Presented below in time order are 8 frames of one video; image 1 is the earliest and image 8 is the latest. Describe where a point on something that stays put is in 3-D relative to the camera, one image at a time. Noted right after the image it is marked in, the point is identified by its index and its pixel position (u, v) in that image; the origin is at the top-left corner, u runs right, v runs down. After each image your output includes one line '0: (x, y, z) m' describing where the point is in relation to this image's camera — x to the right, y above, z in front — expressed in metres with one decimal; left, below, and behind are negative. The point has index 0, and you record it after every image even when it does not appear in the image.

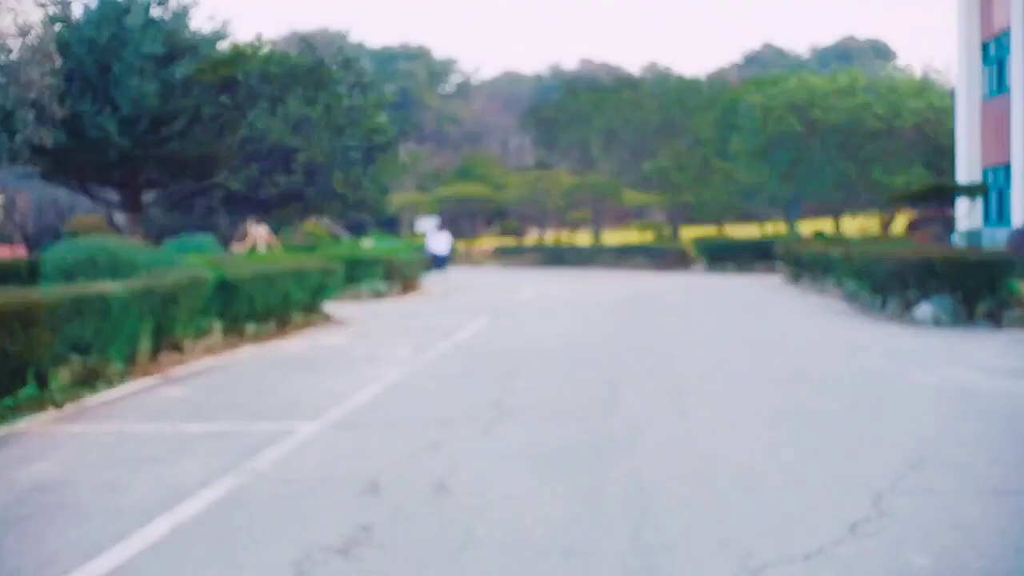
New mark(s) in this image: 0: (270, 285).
0: (-3.2, 0.0, +16.4) m
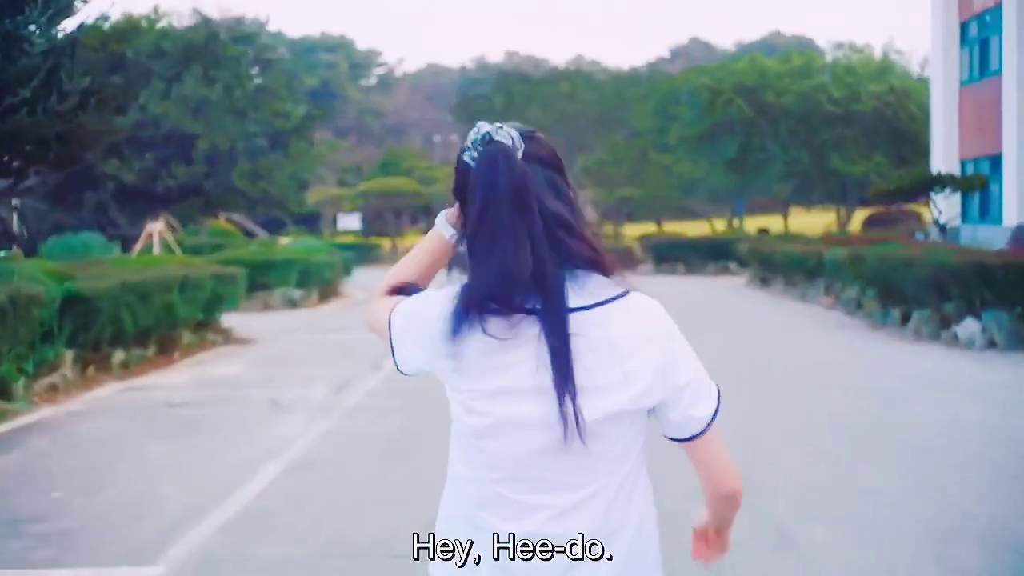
0: (-3.8, -0.1, +12.6) m
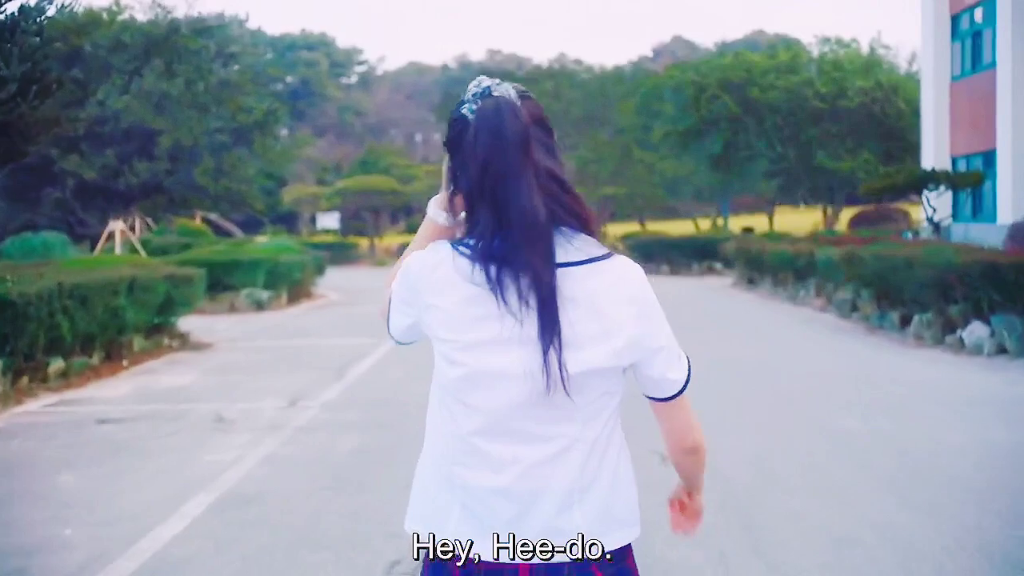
0: (-4.0, -0.1, +11.6) m
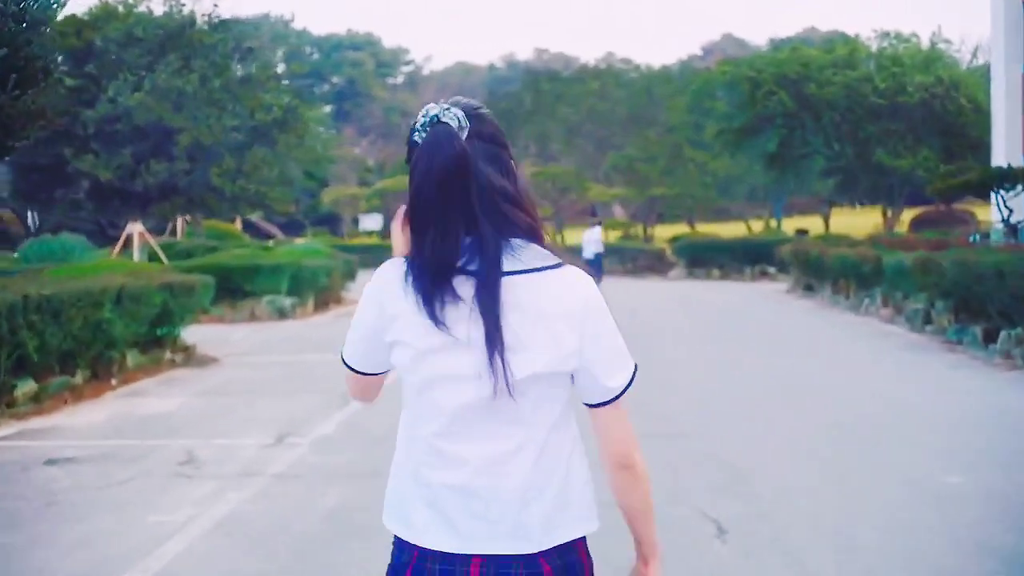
0: (-3.8, -0.2, +10.2) m
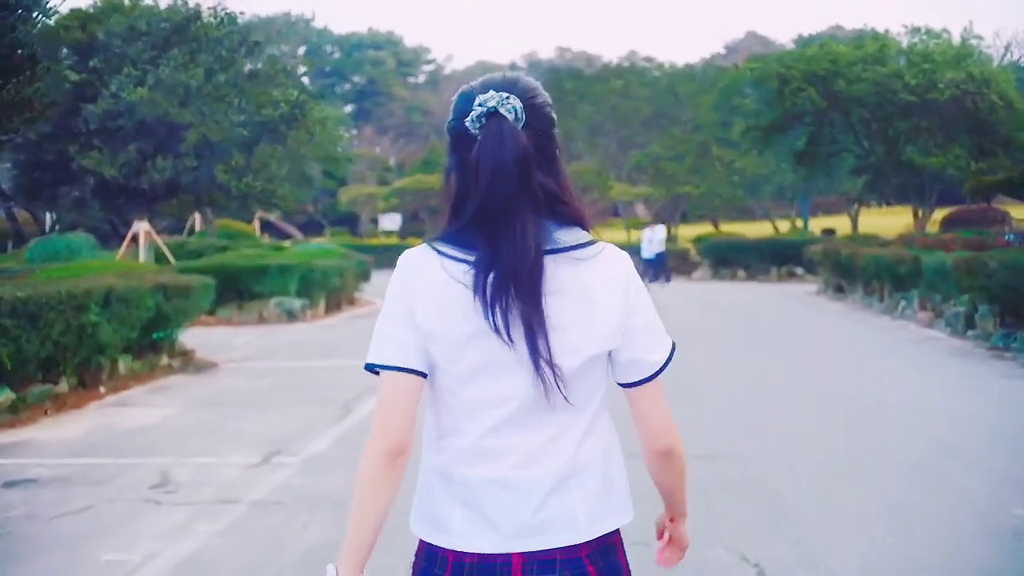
0: (-3.7, -0.3, +9.5) m
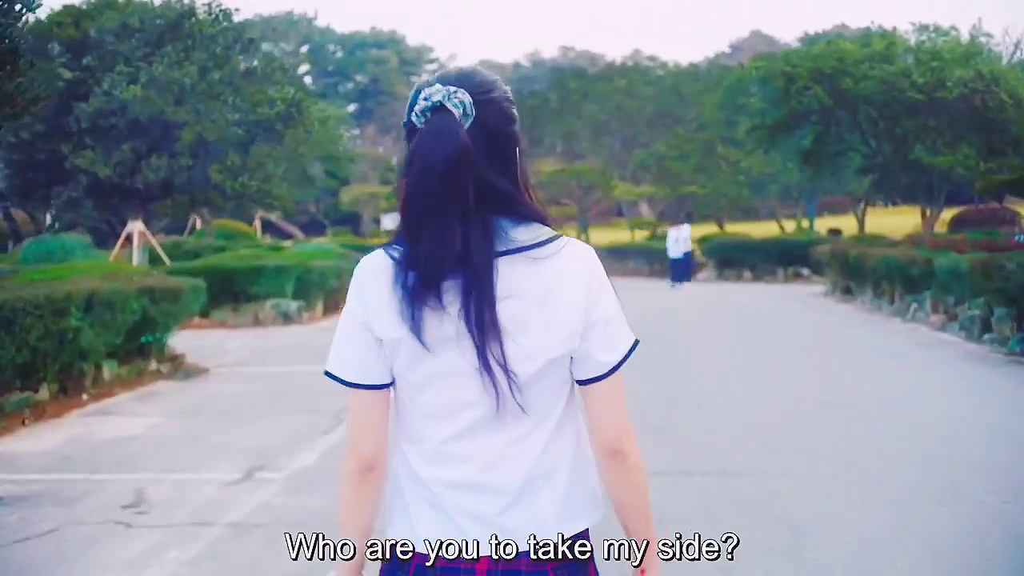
0: (-3.7, -0.3, +9.0) m
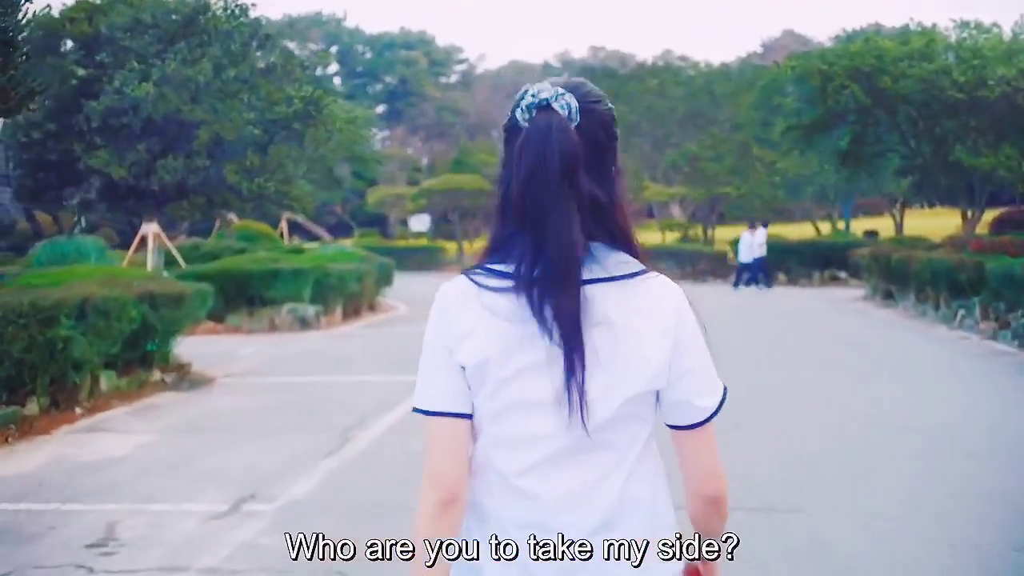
0: (-3.5, -0.3, +8.4) m
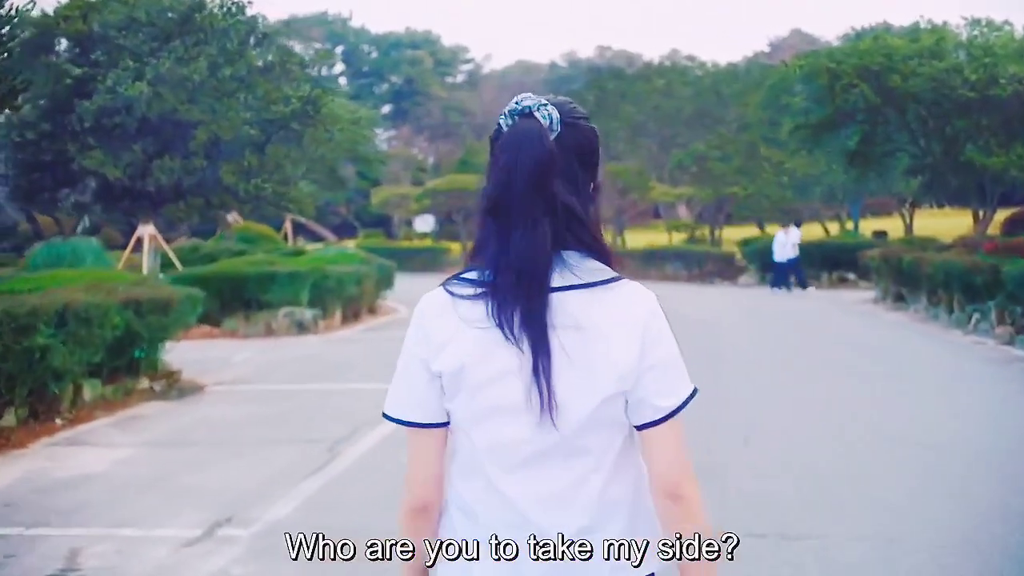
0: (-3.6, -0.4, +8.0) m
